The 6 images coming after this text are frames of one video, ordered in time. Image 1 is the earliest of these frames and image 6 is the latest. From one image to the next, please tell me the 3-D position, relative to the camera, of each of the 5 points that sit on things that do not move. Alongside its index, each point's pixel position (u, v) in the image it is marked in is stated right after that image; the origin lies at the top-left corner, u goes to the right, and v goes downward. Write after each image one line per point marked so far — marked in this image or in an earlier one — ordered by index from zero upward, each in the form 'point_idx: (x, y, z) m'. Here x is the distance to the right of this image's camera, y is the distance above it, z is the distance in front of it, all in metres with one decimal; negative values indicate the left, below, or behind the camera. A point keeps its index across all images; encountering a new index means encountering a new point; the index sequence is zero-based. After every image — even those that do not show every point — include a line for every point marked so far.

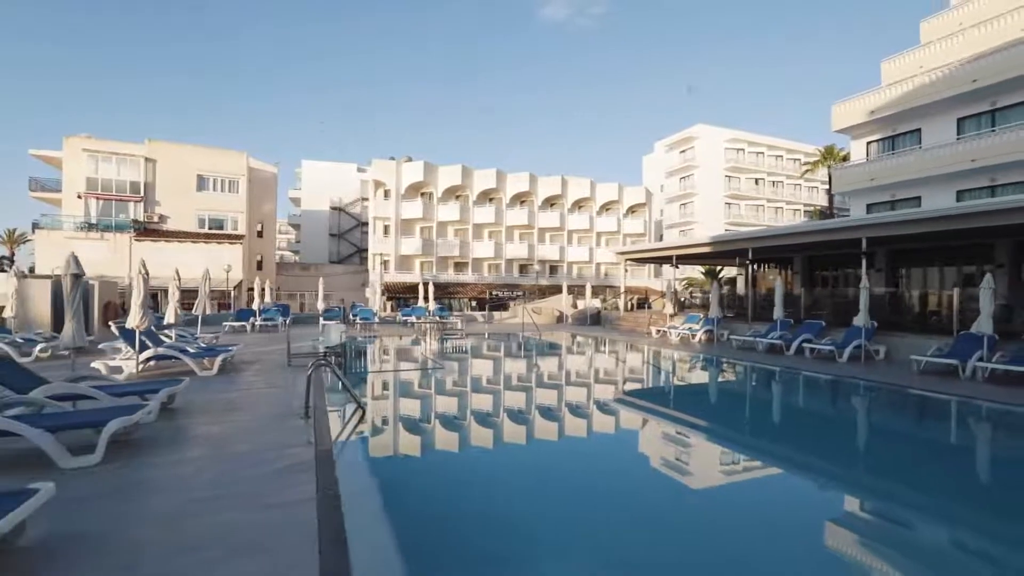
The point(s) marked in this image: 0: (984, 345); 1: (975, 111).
0: (+10.7, -1.3, +12.0) m
1: (+16.7, +6.4, +19.2) m
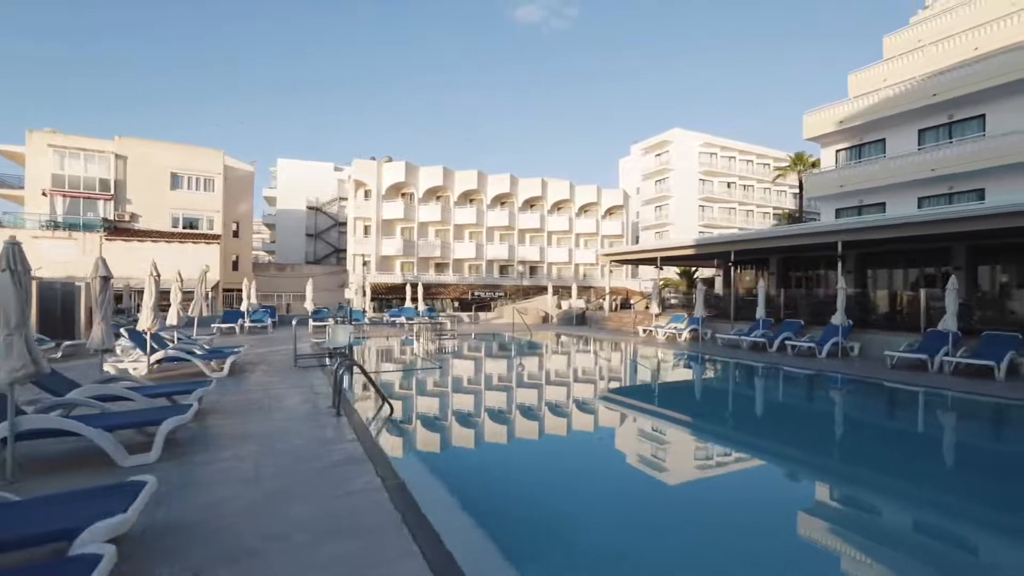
0: (+10.7, -1.3, +13.0) m
1: (+16.3, +6.4, +20.5) m
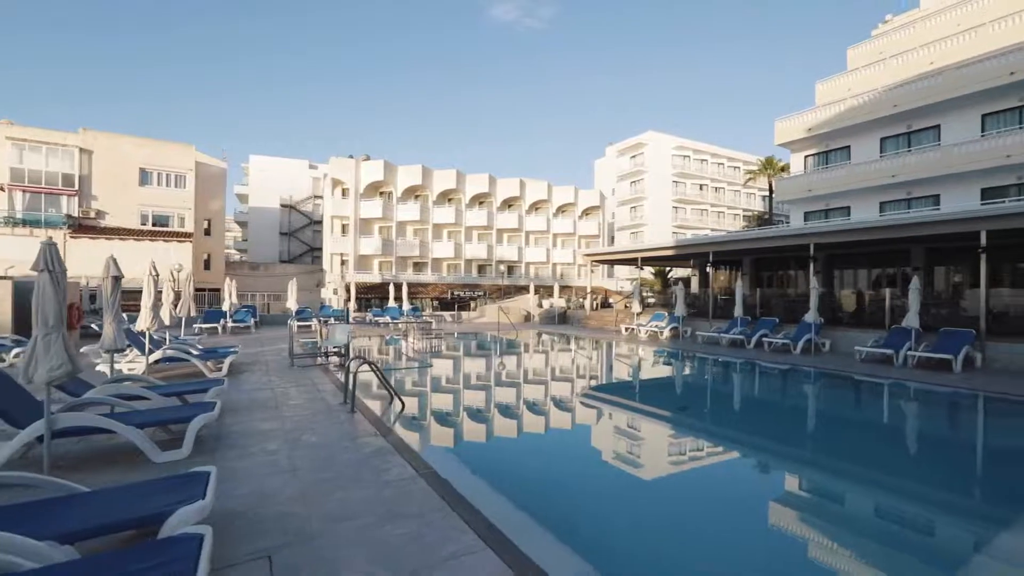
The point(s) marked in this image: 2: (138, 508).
0: (+10.5, -1.3, +13.9) m
1: (+15.6, +6.4, +21.7) m
2: (-2.3, -1.3, +3.3) m
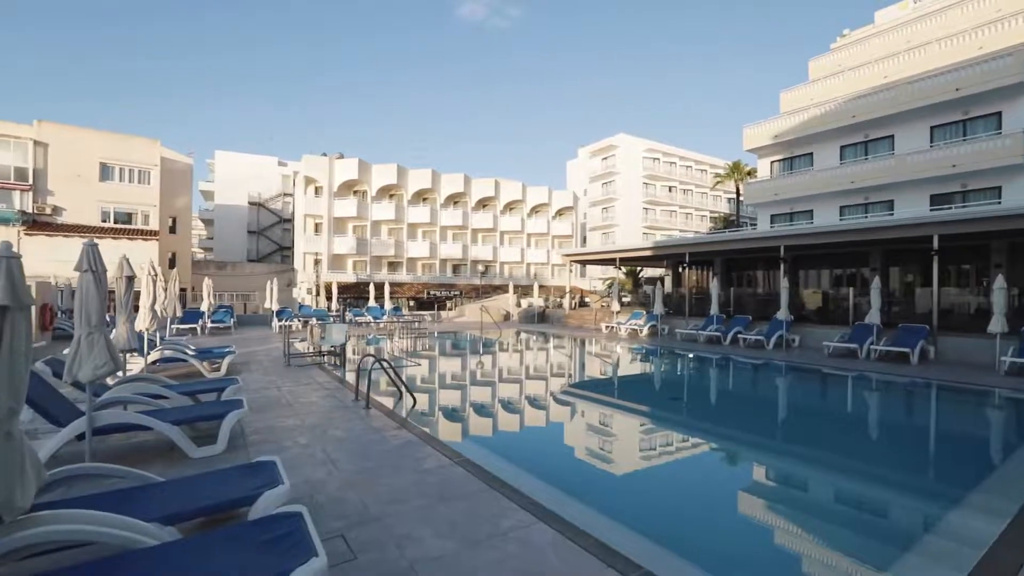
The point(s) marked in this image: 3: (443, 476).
0: (+10.1, -1.3, +15.0) m
1: (+14.8, +6.4, +23.1) m
2: (-1.9, -1.3, +3.5) m
3: (-0.7, -1.7, +4.9) m
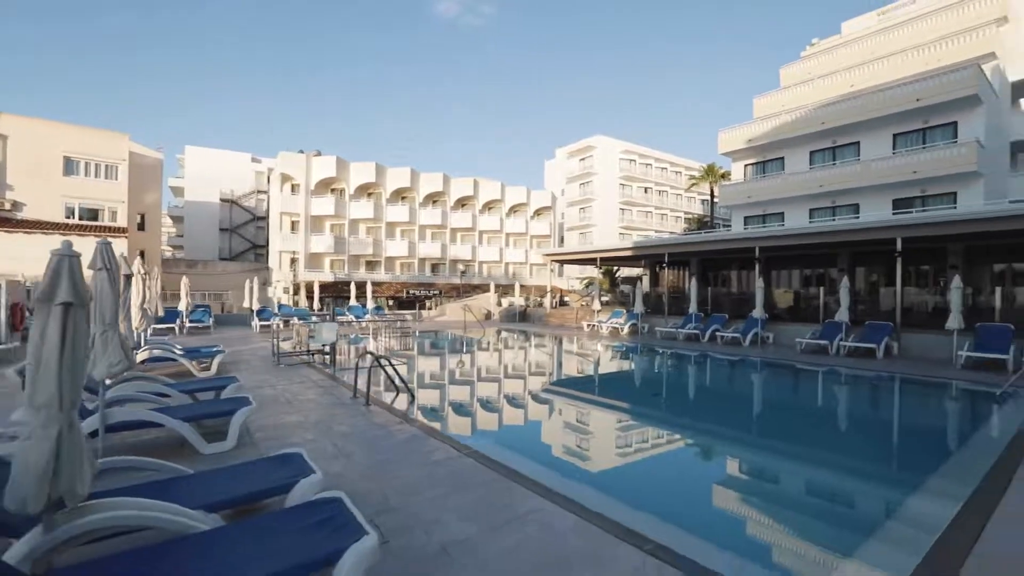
0: (+9.7, -1.3, +15.7) m
1: (+14.0, +6.4, +24.0) m
2: (-1.7, -1.3, +3.6) m
3: (-0.6, -1.7, +5.1) m
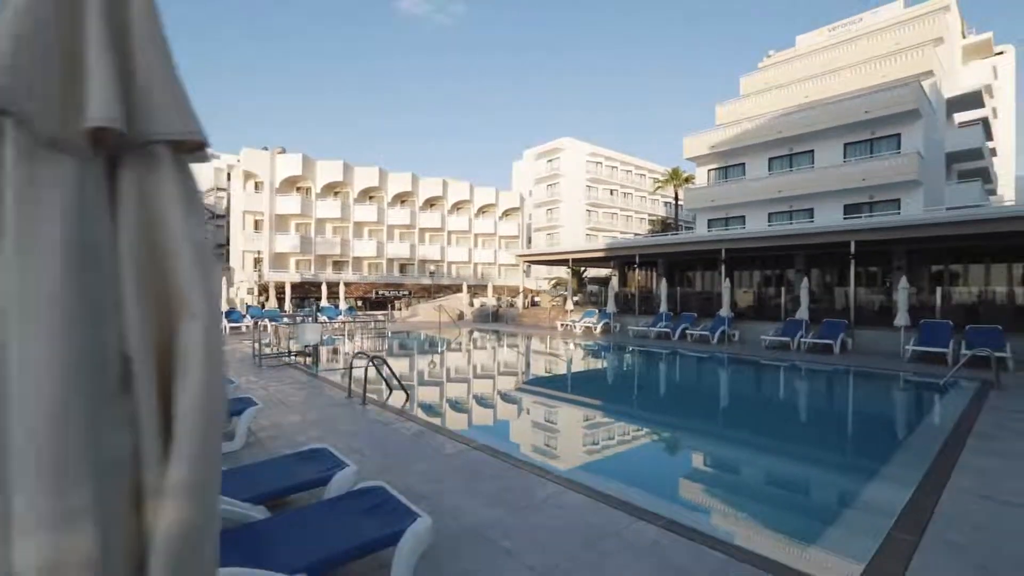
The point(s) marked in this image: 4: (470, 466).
0: (+9.0, -1.3, +16.6) m
1: (+12.6, +6.4, +25.2) m
2: (-1.5, -1.3, +3.8) m
3: (-0.5, -1.7, +5.3) m
4: (-0.4, -1.7, +5.1) m
